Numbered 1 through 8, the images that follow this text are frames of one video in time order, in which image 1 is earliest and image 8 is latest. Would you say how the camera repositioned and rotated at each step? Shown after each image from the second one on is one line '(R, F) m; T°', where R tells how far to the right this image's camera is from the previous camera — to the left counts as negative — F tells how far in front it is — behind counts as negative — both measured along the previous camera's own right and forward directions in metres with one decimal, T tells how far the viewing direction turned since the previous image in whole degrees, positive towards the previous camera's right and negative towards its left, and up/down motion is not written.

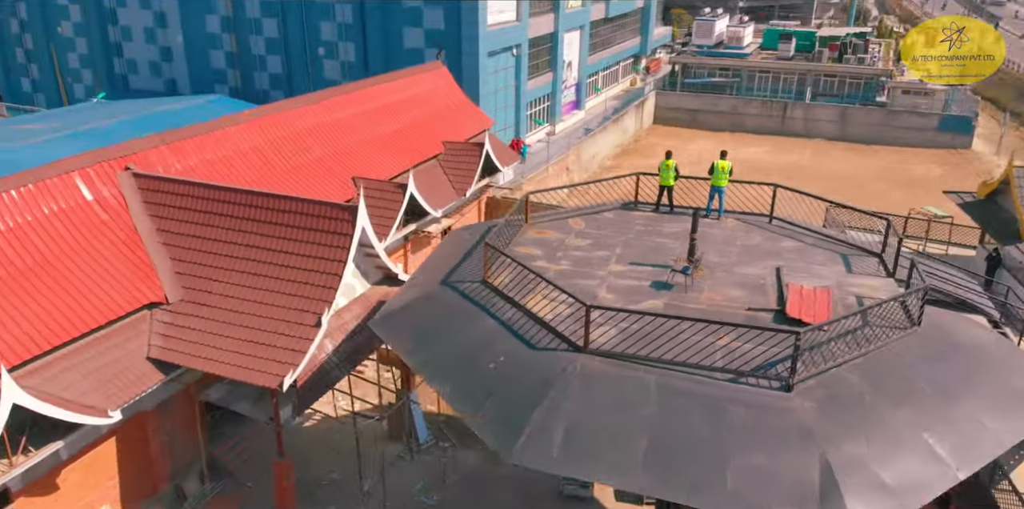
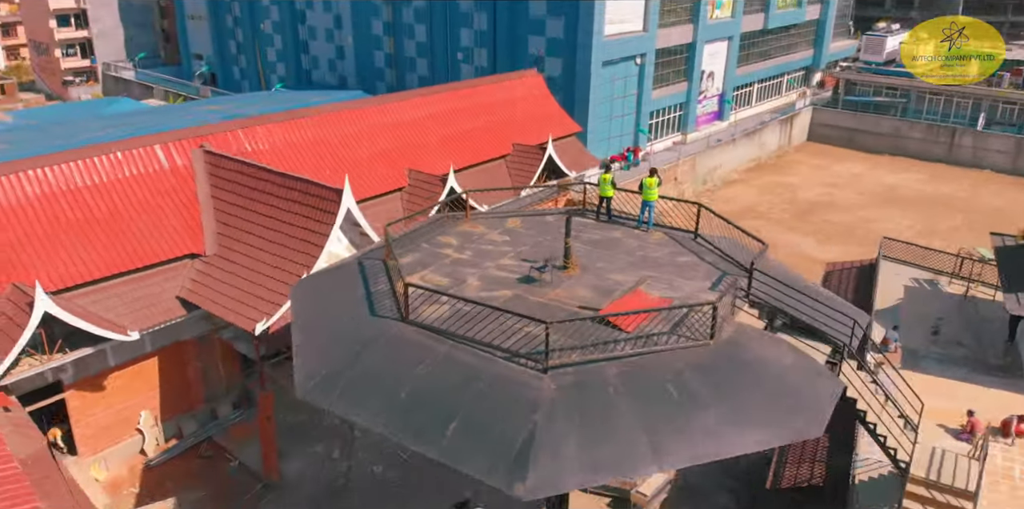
(+5.7, -1.1) m; -15°
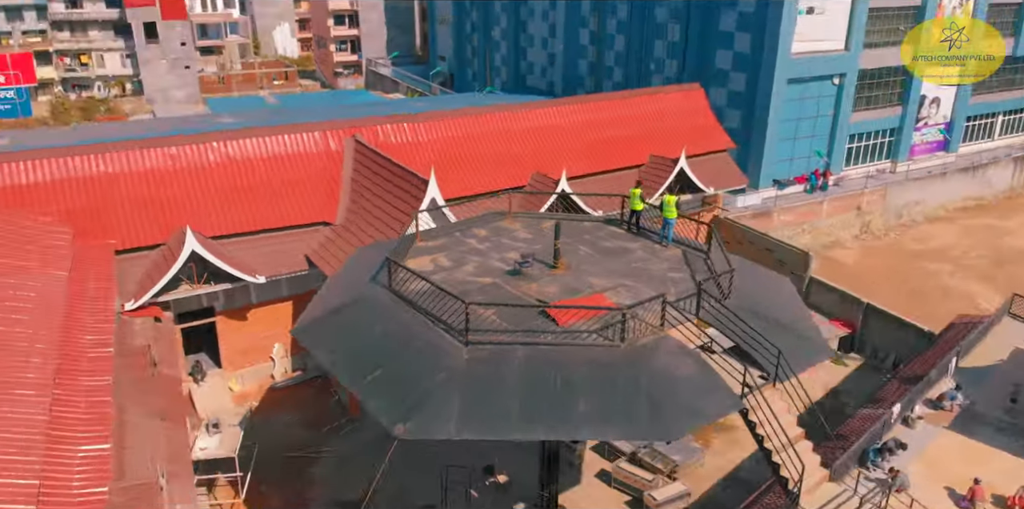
(+5.1, -1.1) m; -19°
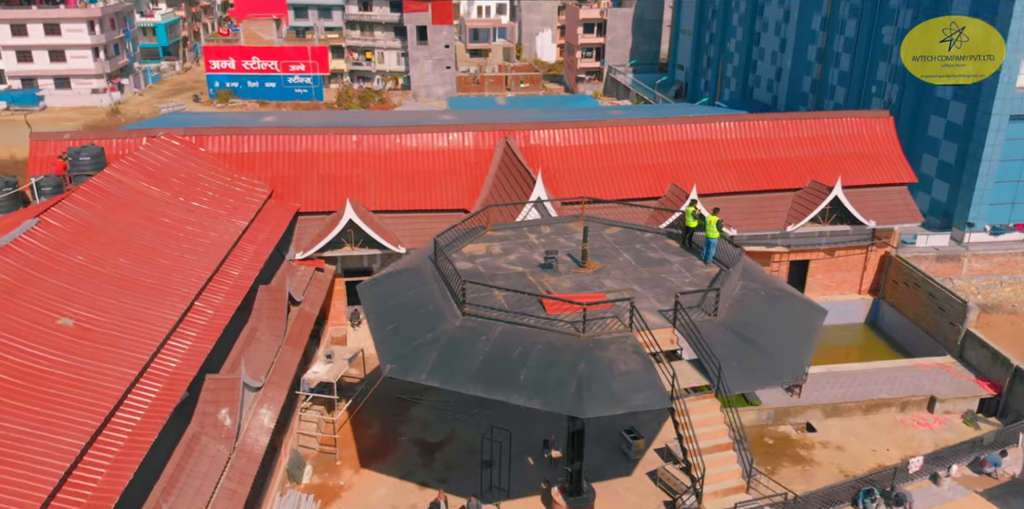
(+5.3, -1.5) m; -20°
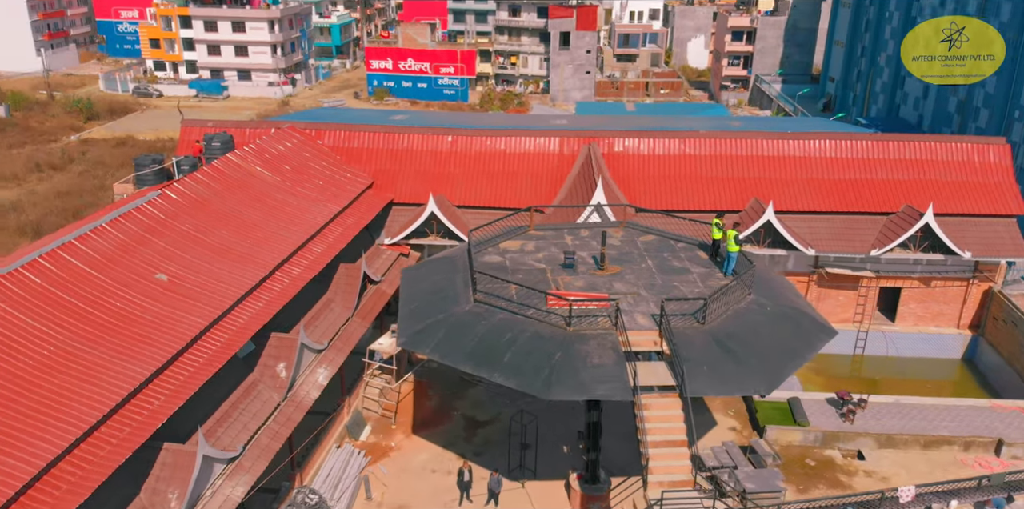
(+3.3, -1.4) m; -12°
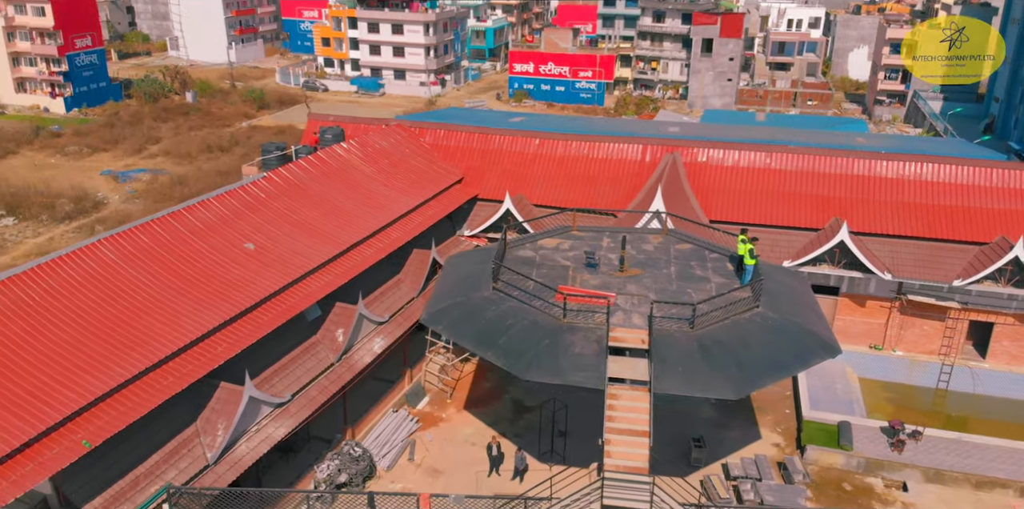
(+3.4, -1.4) m; -12°
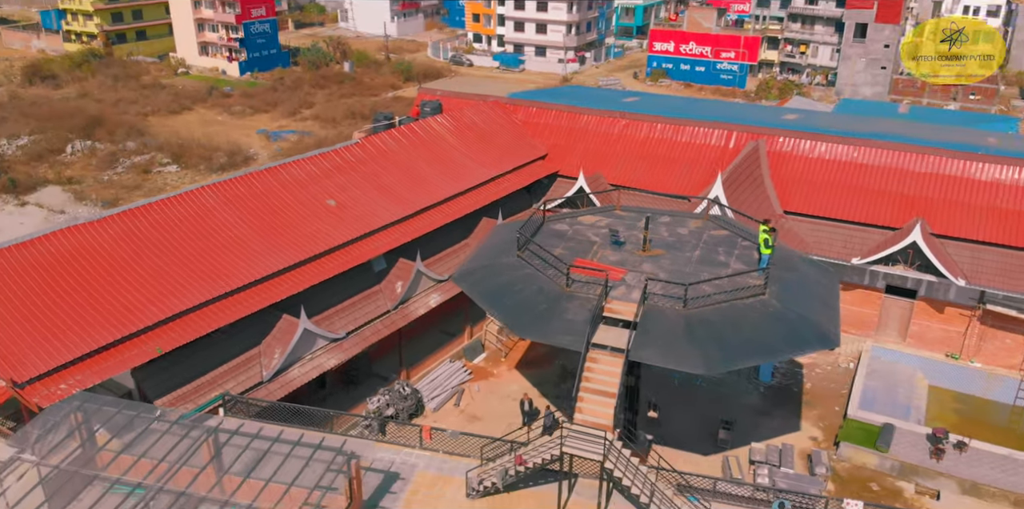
(+3.5, -1.5) m; -11°
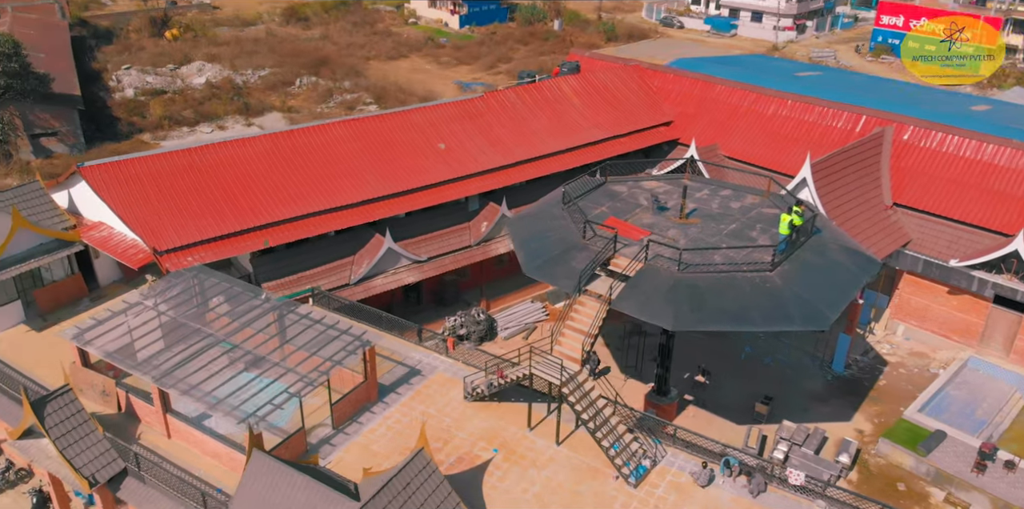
(+5.6, -2.1) m; -16°
